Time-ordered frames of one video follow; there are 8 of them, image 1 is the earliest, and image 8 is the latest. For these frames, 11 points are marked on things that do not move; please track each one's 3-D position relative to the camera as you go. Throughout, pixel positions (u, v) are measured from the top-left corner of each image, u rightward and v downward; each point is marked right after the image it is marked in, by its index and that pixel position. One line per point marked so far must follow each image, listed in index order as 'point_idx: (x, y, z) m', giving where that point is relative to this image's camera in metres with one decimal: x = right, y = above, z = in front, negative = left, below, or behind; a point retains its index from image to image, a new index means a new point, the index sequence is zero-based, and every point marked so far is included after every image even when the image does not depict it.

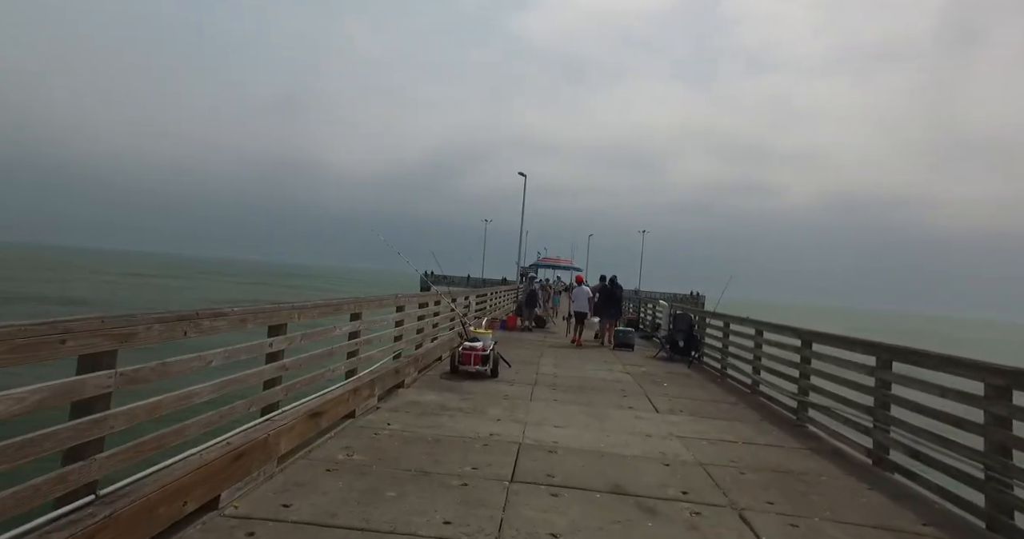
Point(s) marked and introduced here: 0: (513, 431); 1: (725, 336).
0: (0.0, -1.7, +5.4) m
1: (+4.2, -1.3, +10.3) m
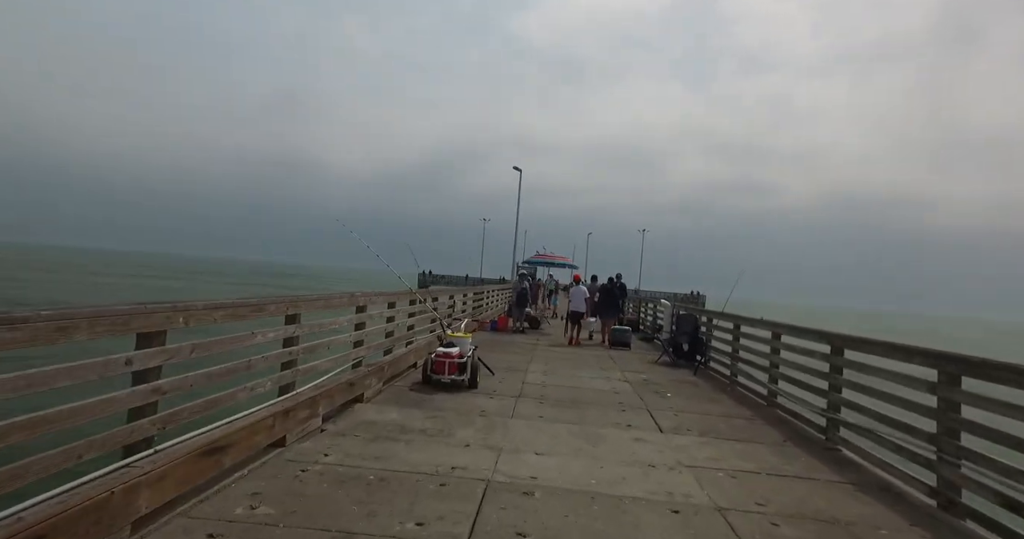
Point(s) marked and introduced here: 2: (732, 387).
0: (-0.2, -1.6, +4.3) m
1: (+3.9, -1.2, +9.2) m
2: (+3.6, -1.9, +8.6) m
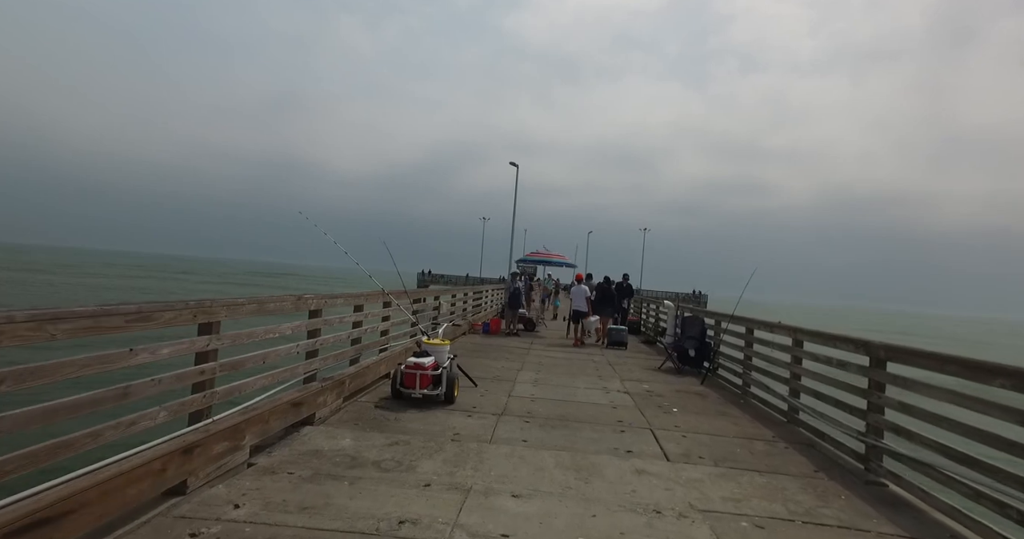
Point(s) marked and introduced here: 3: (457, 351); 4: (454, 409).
0: (-0.5, -1.6, +3.4) m
1: (+3.7, -1.2, +8.3) m
2: (+3.4, -1.9, +7.6) m
3: (-1.1, -1.7, +10.7) m
4: (-0.7, -1.6, +6.1) m
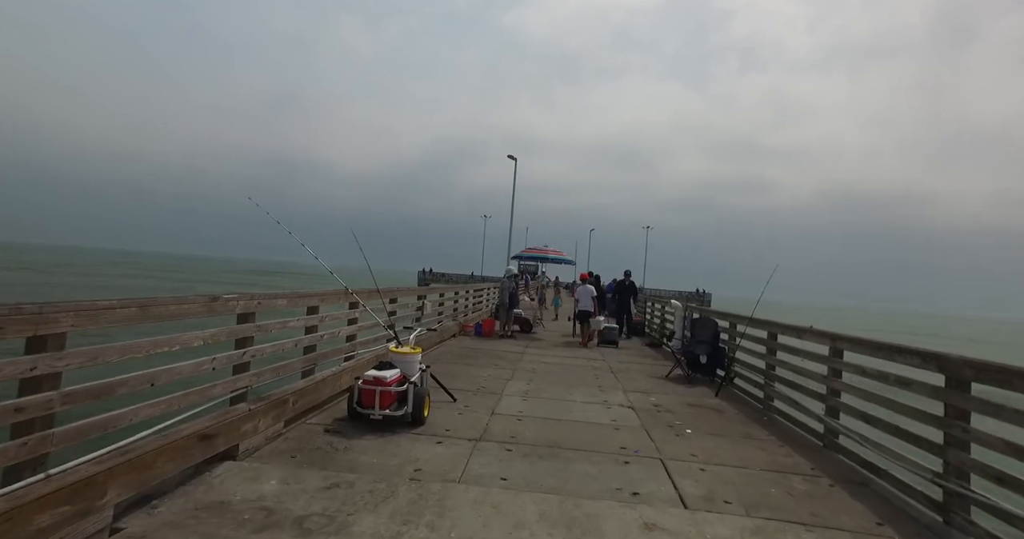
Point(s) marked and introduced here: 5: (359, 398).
0: (-0.7, -1.5, +2.3) m
1: (+3.5, -1.1, +7.2) m
2: (+3.2, -1.9, +6.6) m
3: (-1.3, -1.6, +9.7) m
4: (-0.9, -1.6, +5.0) m
5: (-1.5, -1.2, +5.1) m
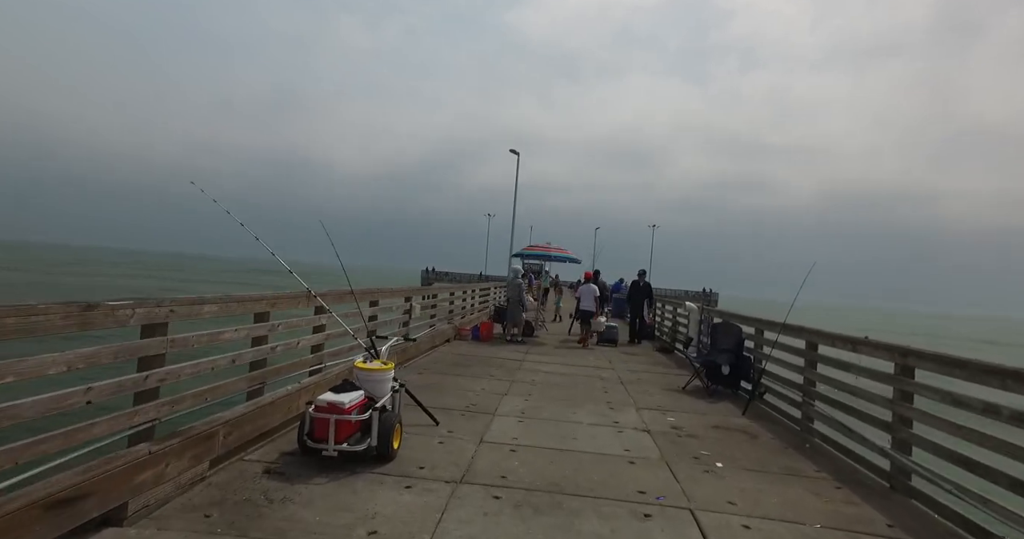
0: (-0.8, -1.5, +1.3) m
1: (+3.5, -1.1, +6.1) m
2: (+3.1, -1.8, +5.5) m
3: (-1.3, -1.6, +8.6) m
4: (-0.9, -1.6, +4.0) m
5: (-1.6, -1.2, +4.1) m
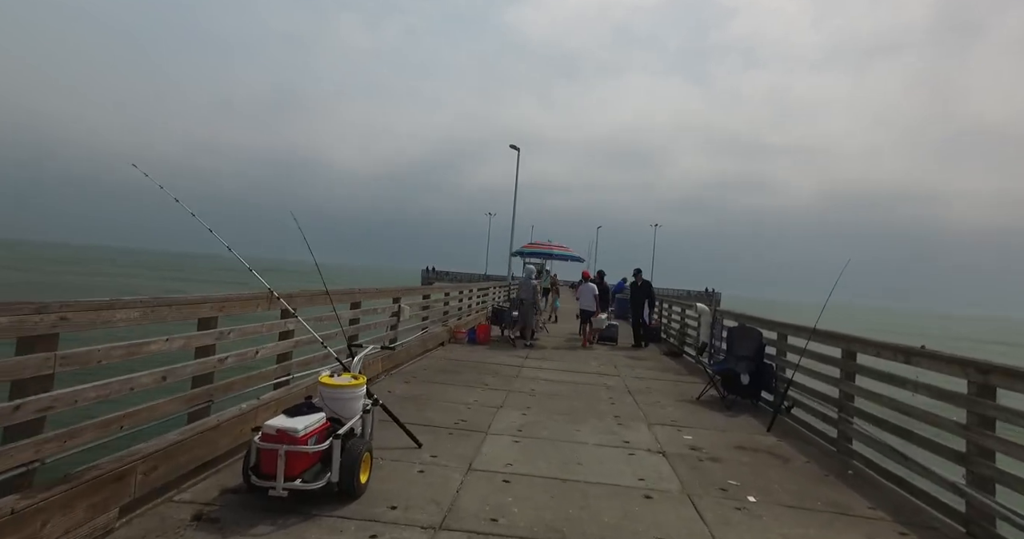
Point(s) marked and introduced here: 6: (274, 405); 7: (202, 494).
0: (-0.8, -1.5, +0.5) m
1: (+3.4, -1.1, +5.4) m
2: (+3.1, -1.8, +4.7) m
3: (-1.4, -1.6, +7.9) m
4: (-1.0, -1.5, +3.2) m
5: (-1.6, -1.2, +3.3) m
6: (-2.1, -1.2, +4.6) m
7: (-2.0, -1.4, +3.4) m
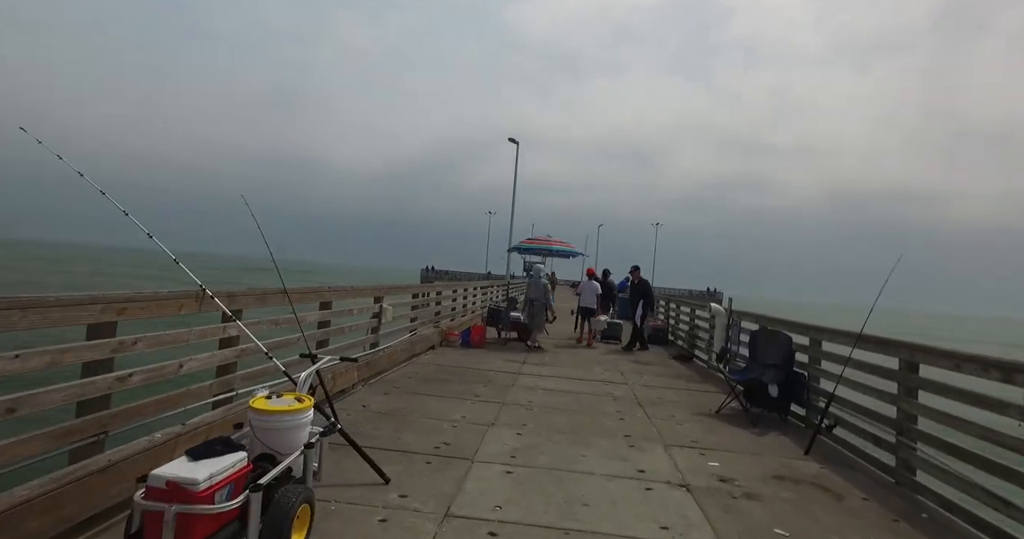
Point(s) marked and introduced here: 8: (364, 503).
0: (-0.9, -1.4, -0.4) m
1: (+3.4, -1.1, +4.5) m
2: (+3.0, -1.8, +3.8) m
3: (-1.5, -1.5, +7.0) m
4: (-1.1, -1.5, +2.3) m
5: (-1.7, -1.2, +2.4) m
6: (-2.1, -1.1, +3.7) m
7: (-2.0, -1.4, +2.4) m
8: (-0.9, -1.5, +3.4) m
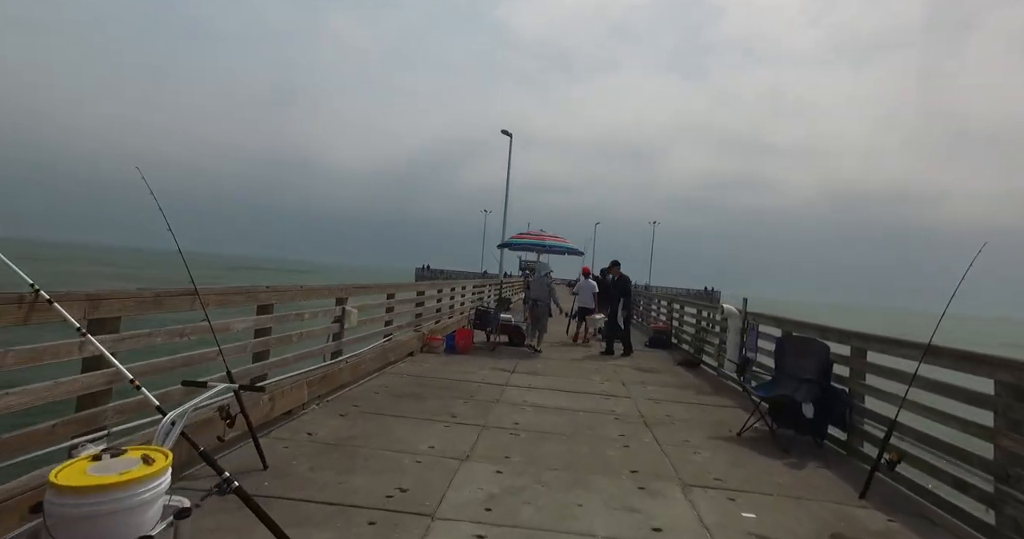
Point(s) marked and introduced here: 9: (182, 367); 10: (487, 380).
0: (-1.1, -1.4, -1.5) m
1: (+3.2, -1.0, +3.4) m
2: (+2.8, -1.7, +2.7) m
3: (-1.6, -1.5, +5.9) m
4: (-1.2, -1.4, +1.2) m
5: (-1.9, -1.1, +1.3) m
6: (-2.3, -1.1, +2.6) m
7: (-2.2, -1.3, +1.3) m
8: (-1.1, -1.5, +2.3) m
9: (-2.2, -0.6, +3.6) m
10: (-0.3, -1.6, +7.6) m
